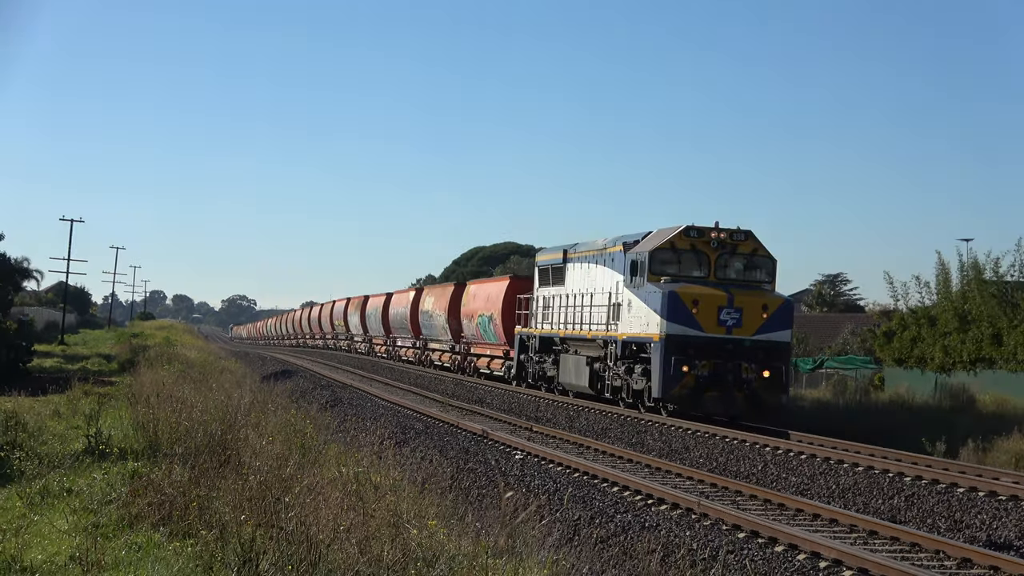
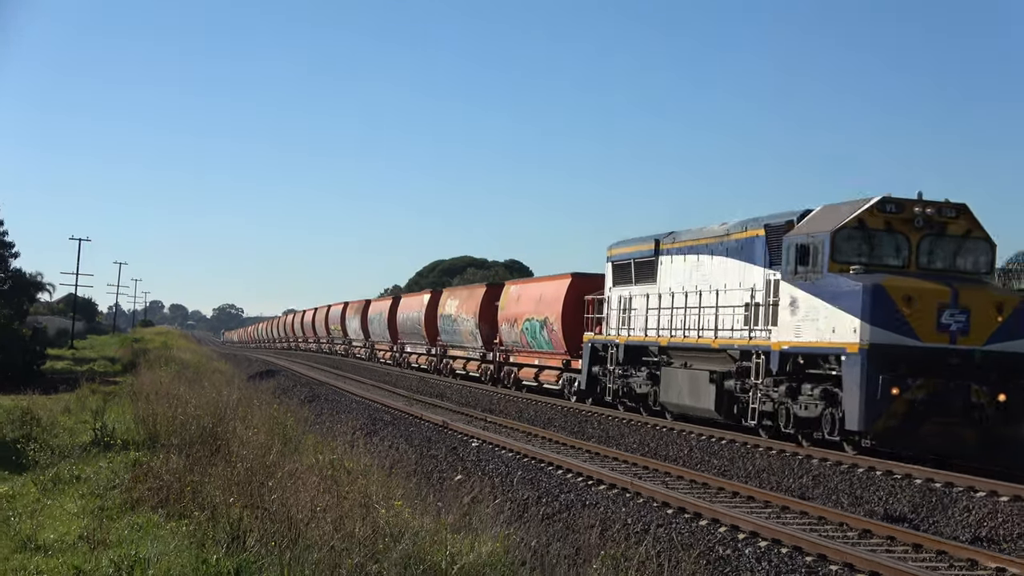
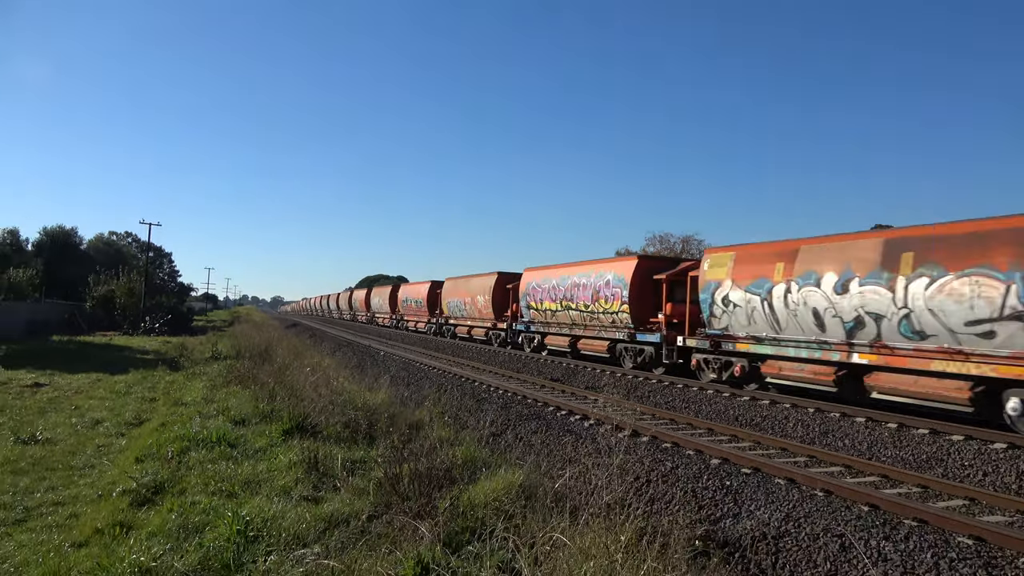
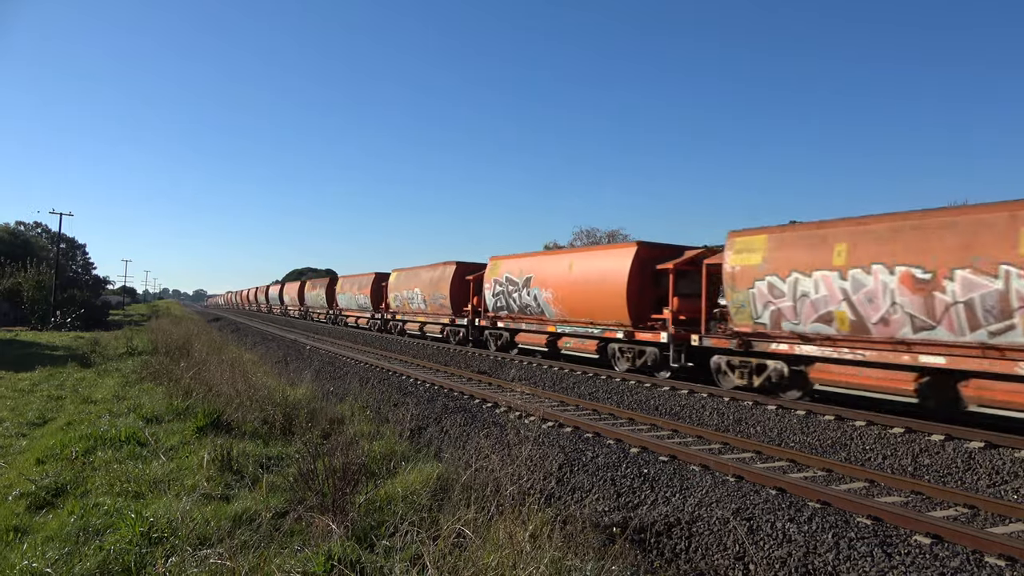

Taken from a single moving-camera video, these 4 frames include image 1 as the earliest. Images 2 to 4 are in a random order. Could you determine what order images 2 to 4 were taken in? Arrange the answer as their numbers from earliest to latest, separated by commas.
2, 3, 4
